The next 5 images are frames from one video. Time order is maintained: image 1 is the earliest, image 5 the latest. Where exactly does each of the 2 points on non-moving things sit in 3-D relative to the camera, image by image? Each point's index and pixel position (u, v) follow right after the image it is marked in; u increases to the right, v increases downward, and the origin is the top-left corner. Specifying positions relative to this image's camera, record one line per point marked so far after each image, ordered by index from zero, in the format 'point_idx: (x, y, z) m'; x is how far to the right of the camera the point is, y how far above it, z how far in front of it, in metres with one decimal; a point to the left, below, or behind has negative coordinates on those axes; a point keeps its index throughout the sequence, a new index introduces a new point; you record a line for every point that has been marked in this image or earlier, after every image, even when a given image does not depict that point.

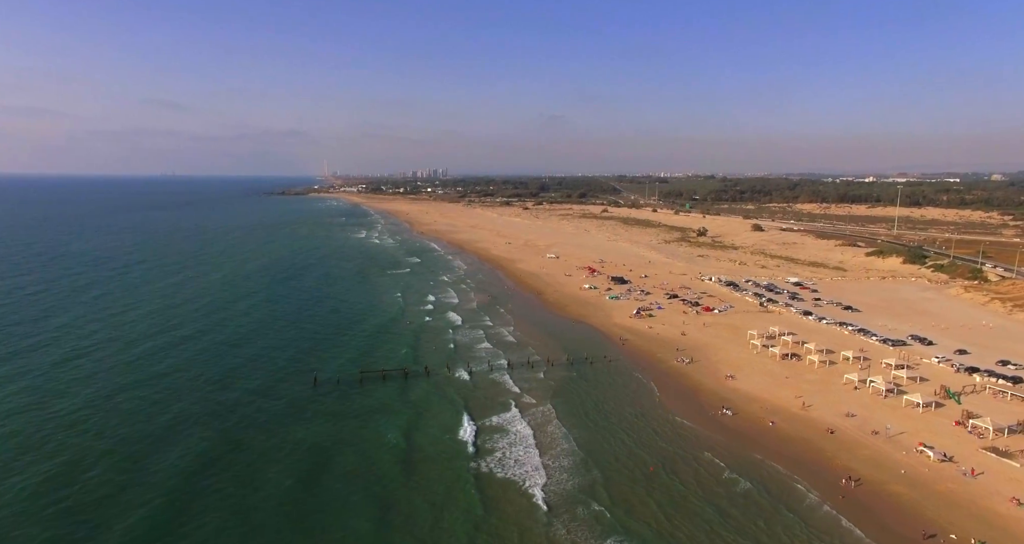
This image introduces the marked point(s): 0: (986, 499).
0: (+13.6, -6.6, +19.2) m
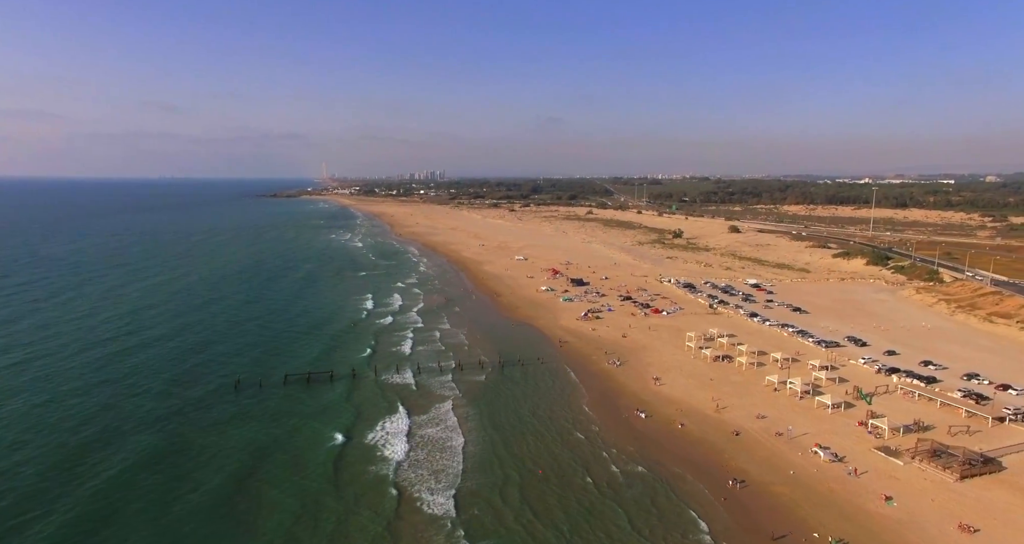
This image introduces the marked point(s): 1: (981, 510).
0: (+10.2, -6.7, +19.7) m
1: (+13.0, -6.7, +18.8) m
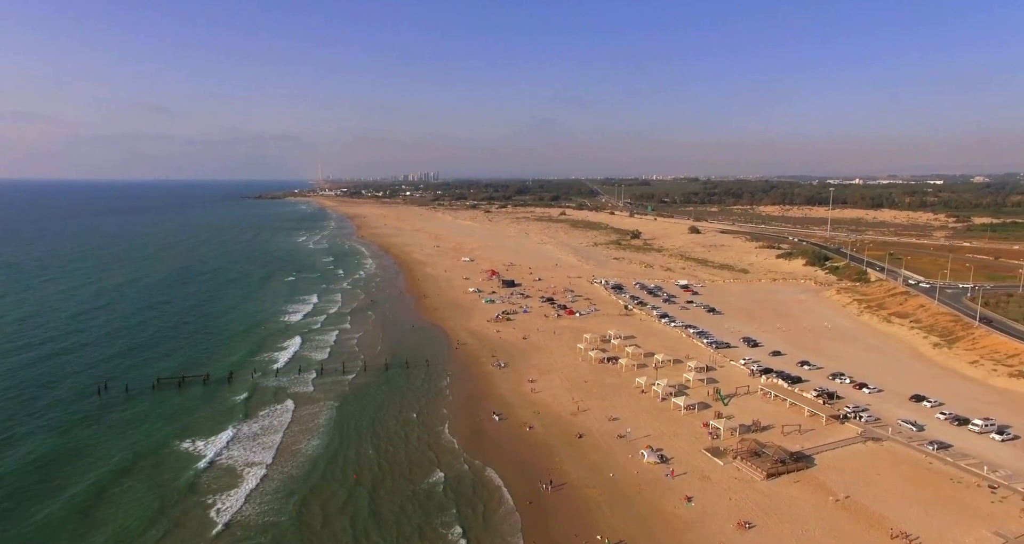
0: (+4.4, -6.8, +19.9) m
1: (+7.3, -6.7, +19.2) m
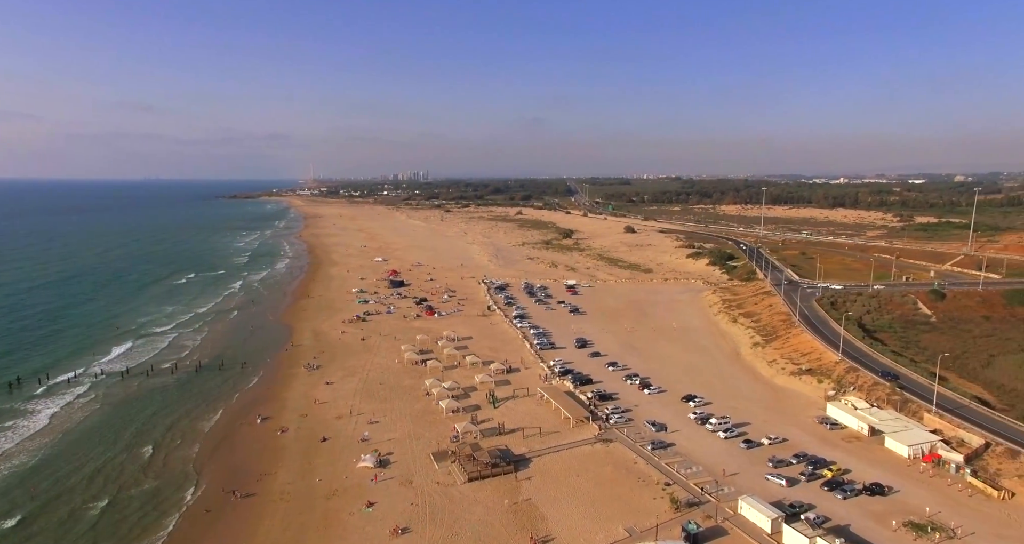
0: (-4.9, -6.9, +19.8) m
1: (-2.1, -6.8, +19.1) m
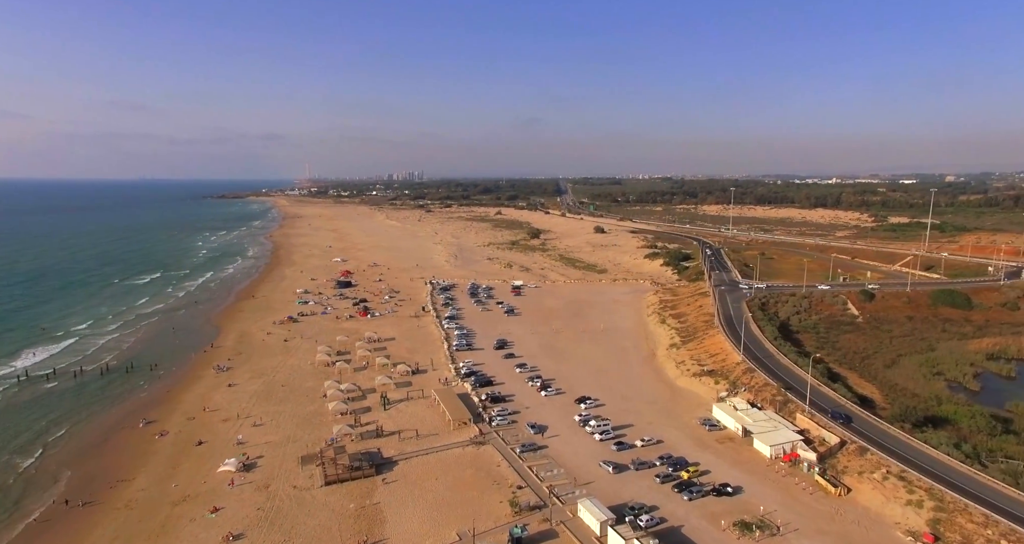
0: (-9.3, -7.0, +19.5) m
1: (-6.4, -6.9, +18.8) m
